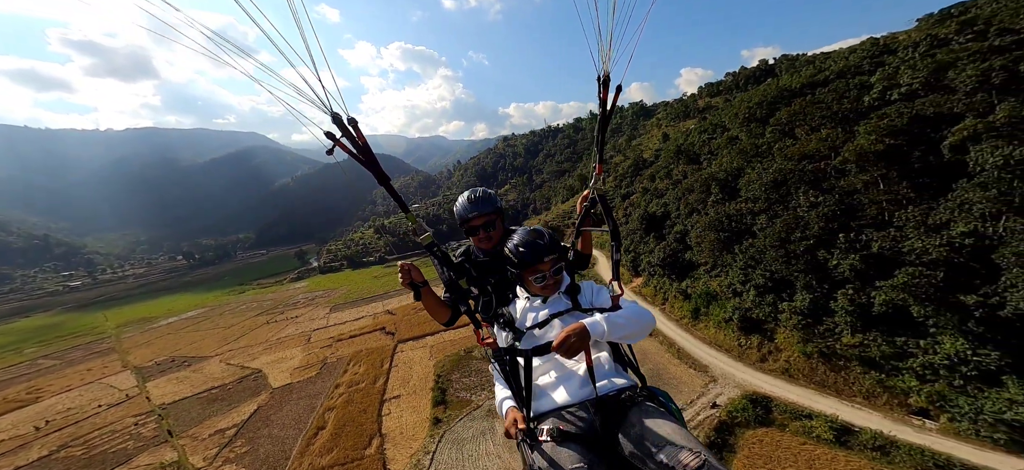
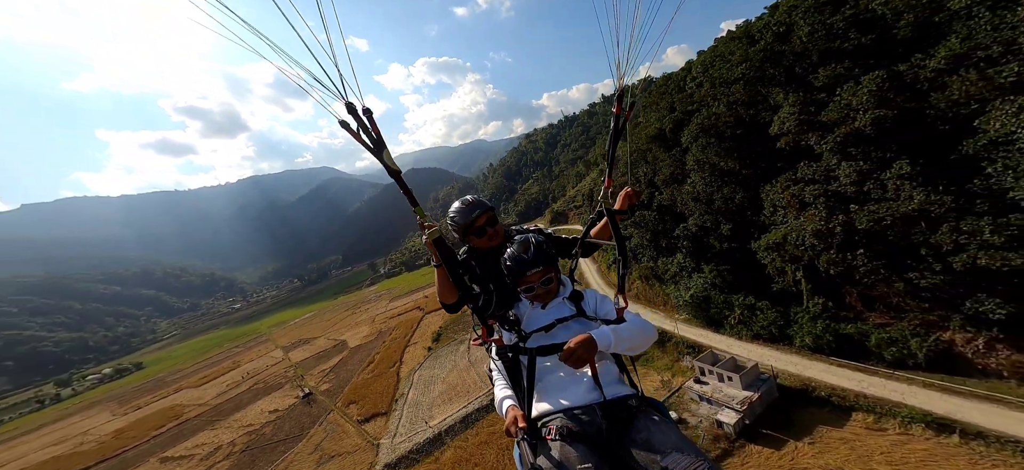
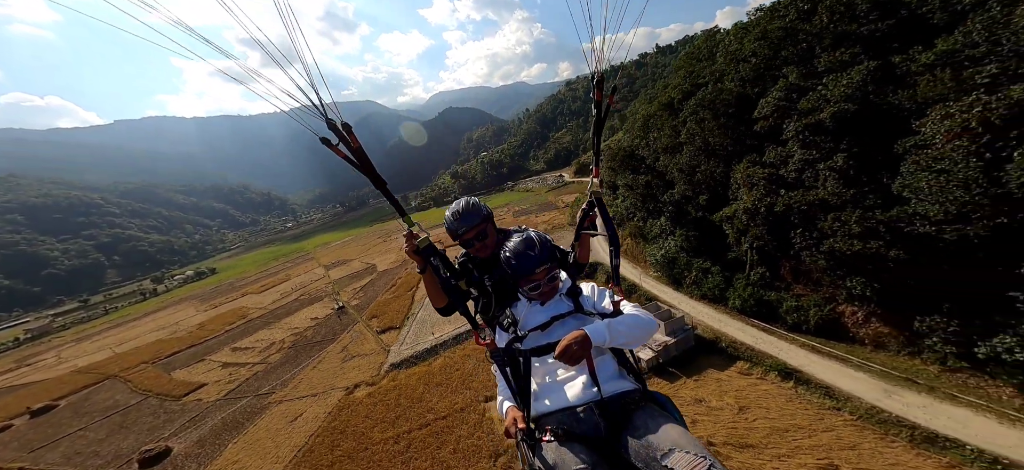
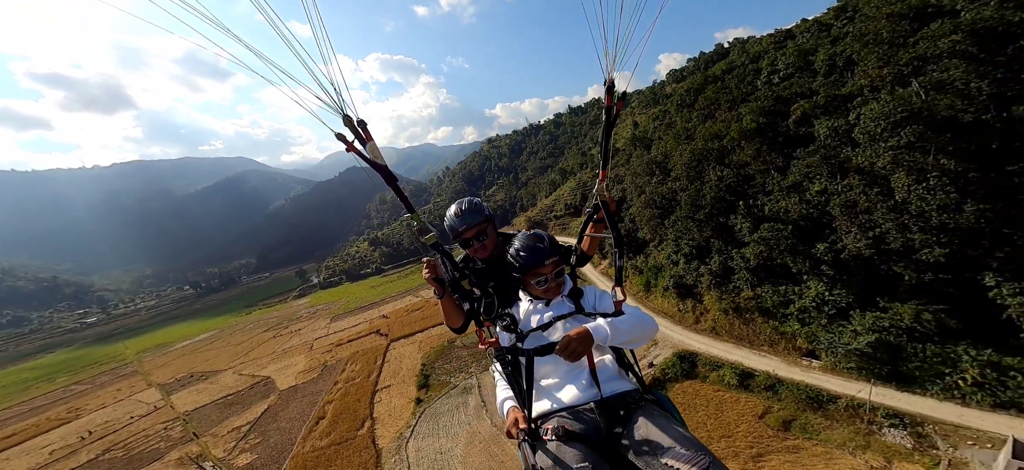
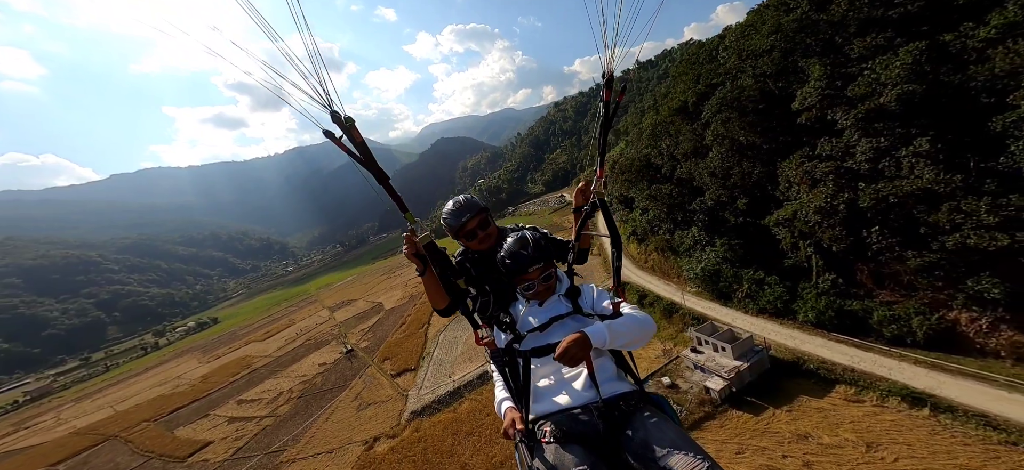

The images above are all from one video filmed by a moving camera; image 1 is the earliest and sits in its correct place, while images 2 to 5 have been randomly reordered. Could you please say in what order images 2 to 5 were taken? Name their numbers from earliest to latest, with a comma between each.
4, 2, 5, 3
